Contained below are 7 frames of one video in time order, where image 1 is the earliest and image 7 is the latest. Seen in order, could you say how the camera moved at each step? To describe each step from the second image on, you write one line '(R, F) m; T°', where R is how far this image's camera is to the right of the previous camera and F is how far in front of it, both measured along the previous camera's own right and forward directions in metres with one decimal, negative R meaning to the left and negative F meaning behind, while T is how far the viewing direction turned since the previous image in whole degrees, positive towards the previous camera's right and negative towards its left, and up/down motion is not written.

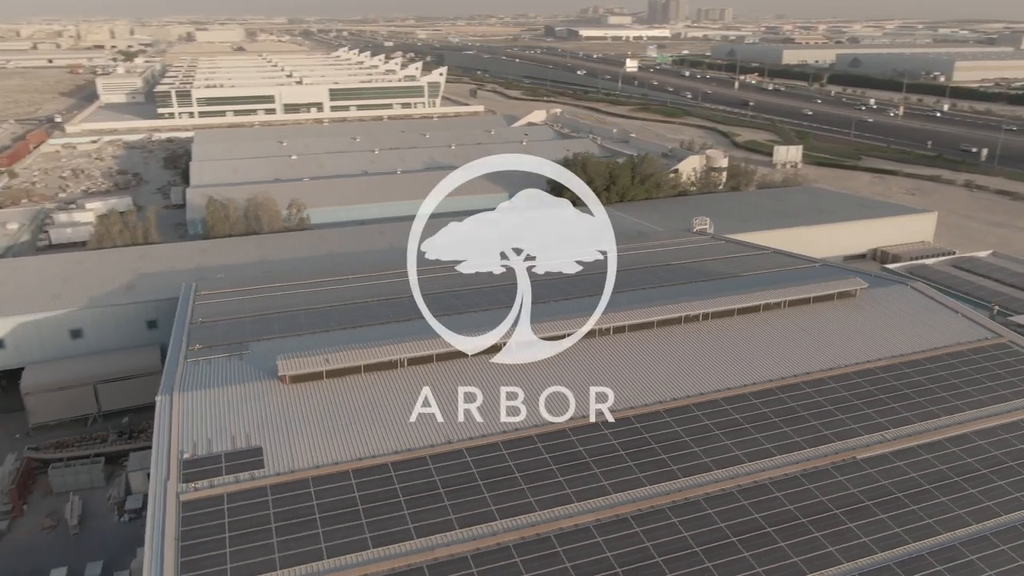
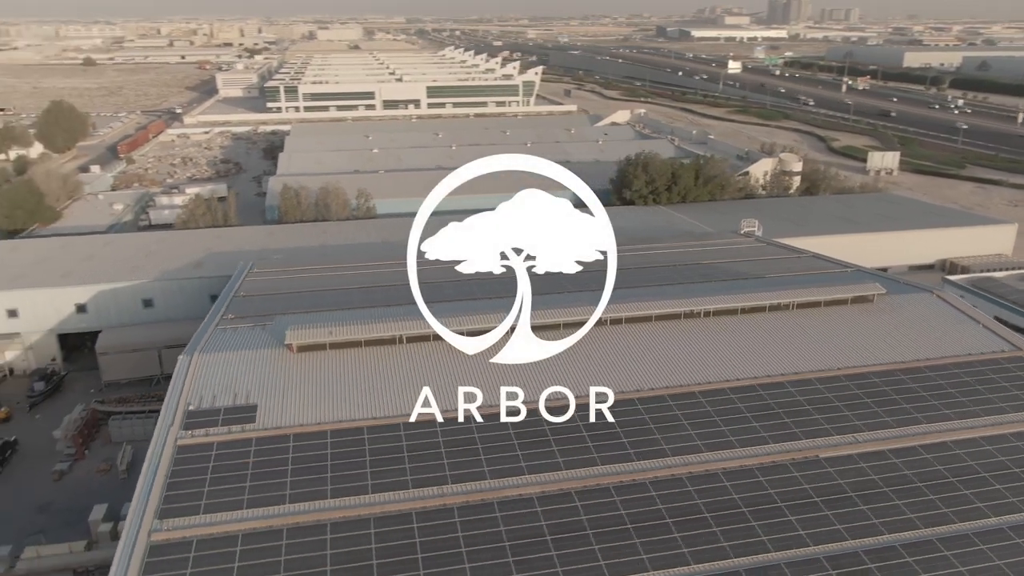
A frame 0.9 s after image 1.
(+1.4, -0.4) m; -8°
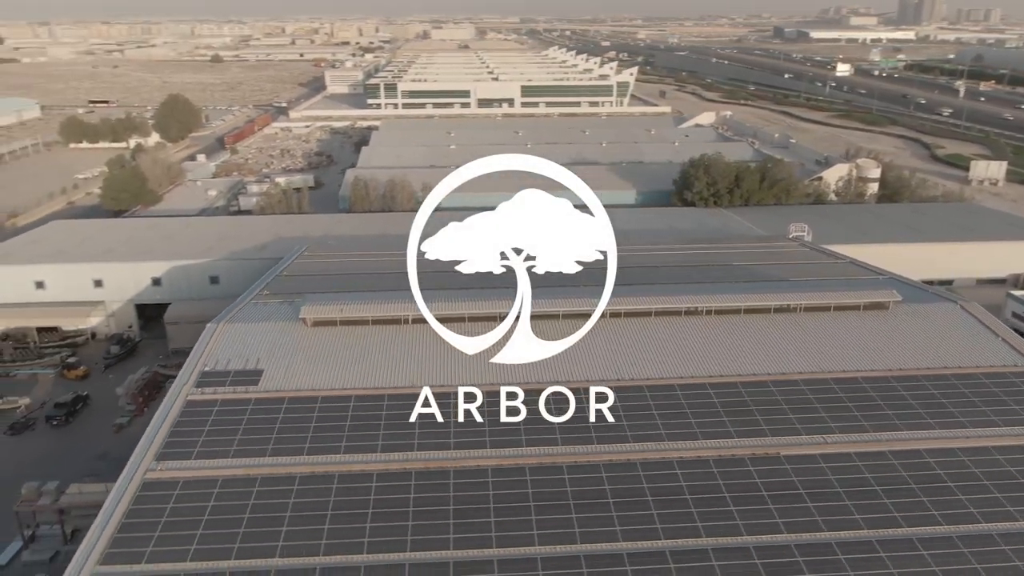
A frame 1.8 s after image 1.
(+1.4, -0.4) m; -8°
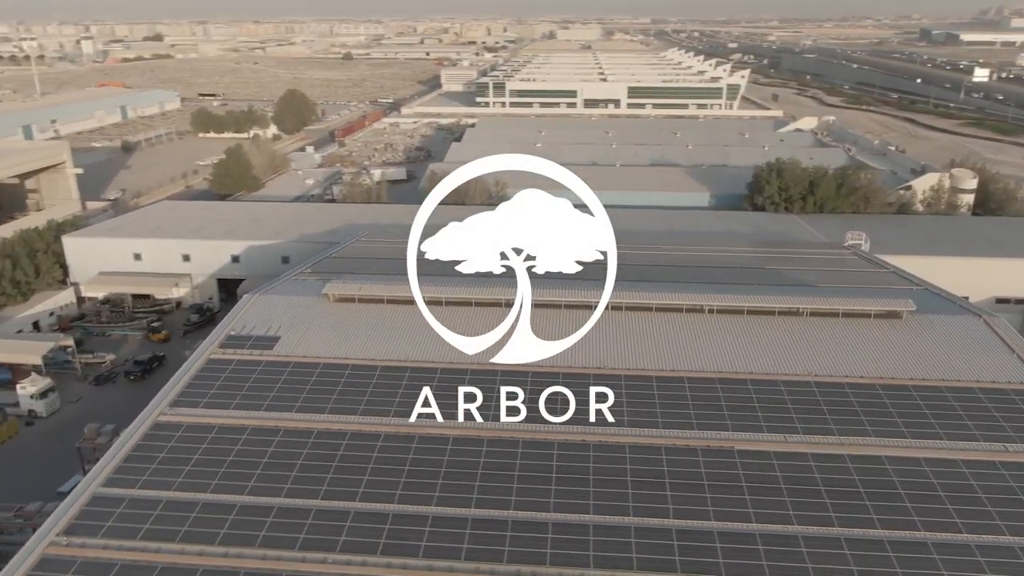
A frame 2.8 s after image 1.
(+1.7, -0.5) m; -9°
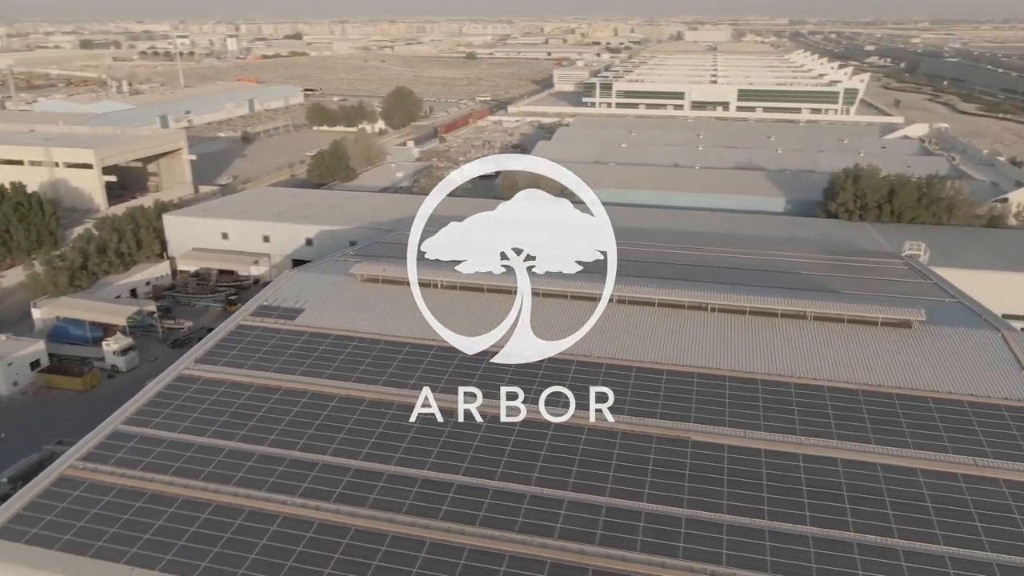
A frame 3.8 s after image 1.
(+1.7, -0.5) m; -9°
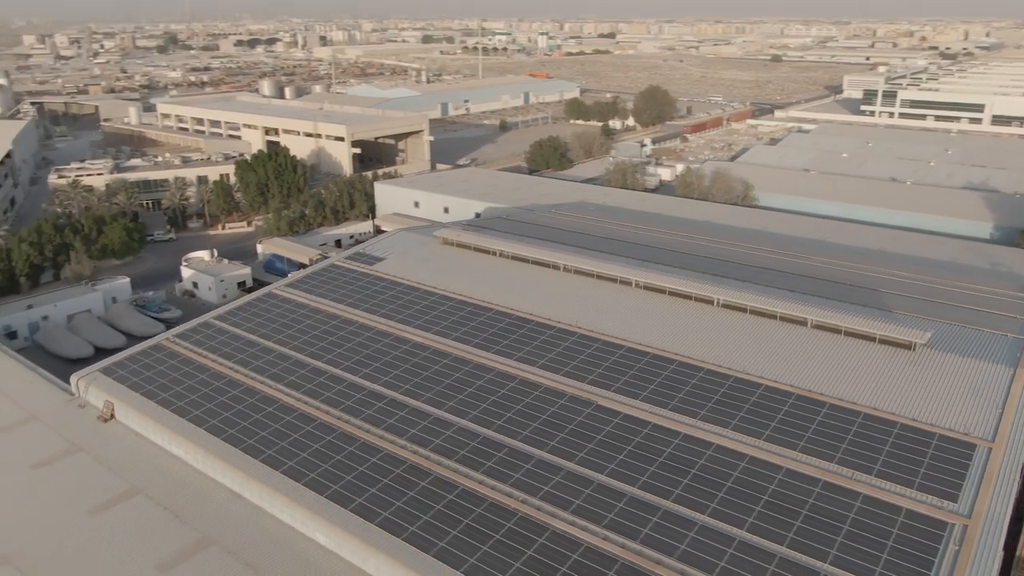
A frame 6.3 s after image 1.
(+4.4, -0.7) m; -21°
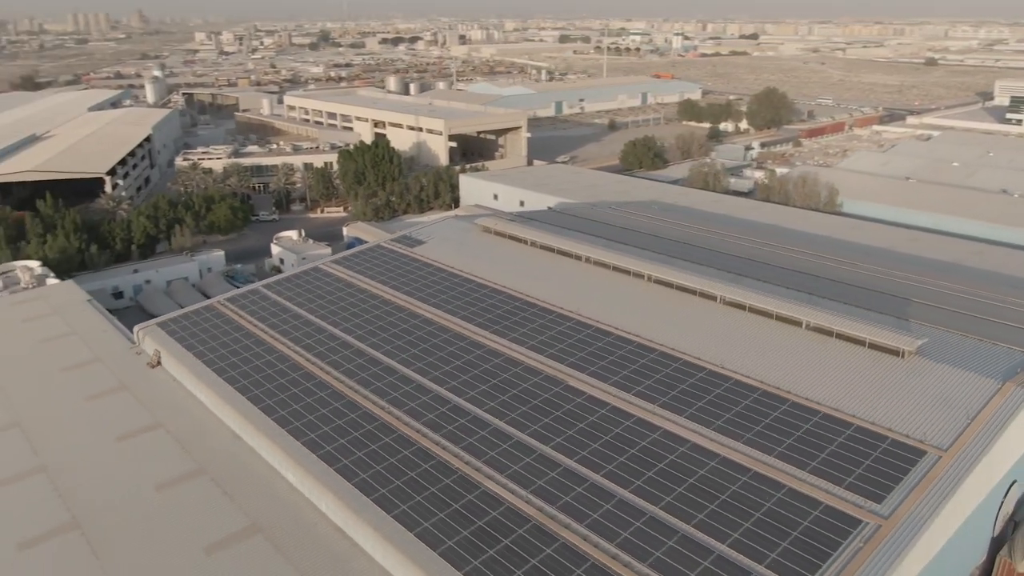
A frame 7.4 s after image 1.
(+2.0, -0.5) m; -10°
